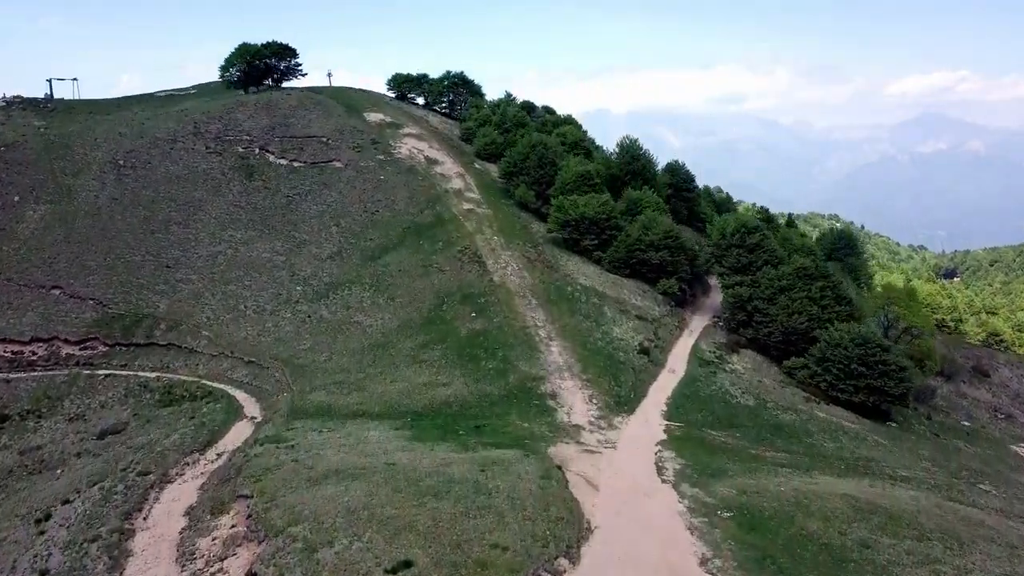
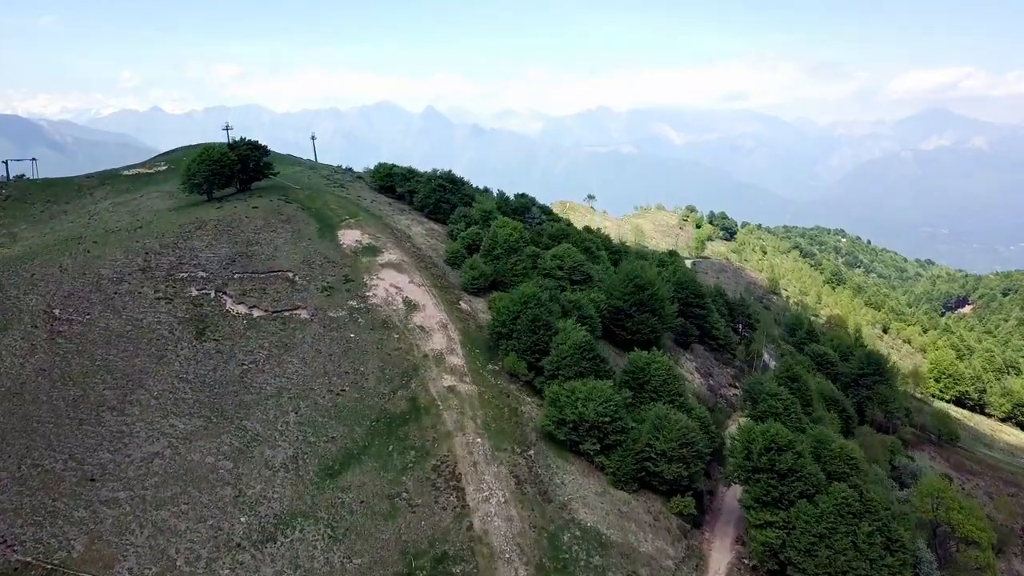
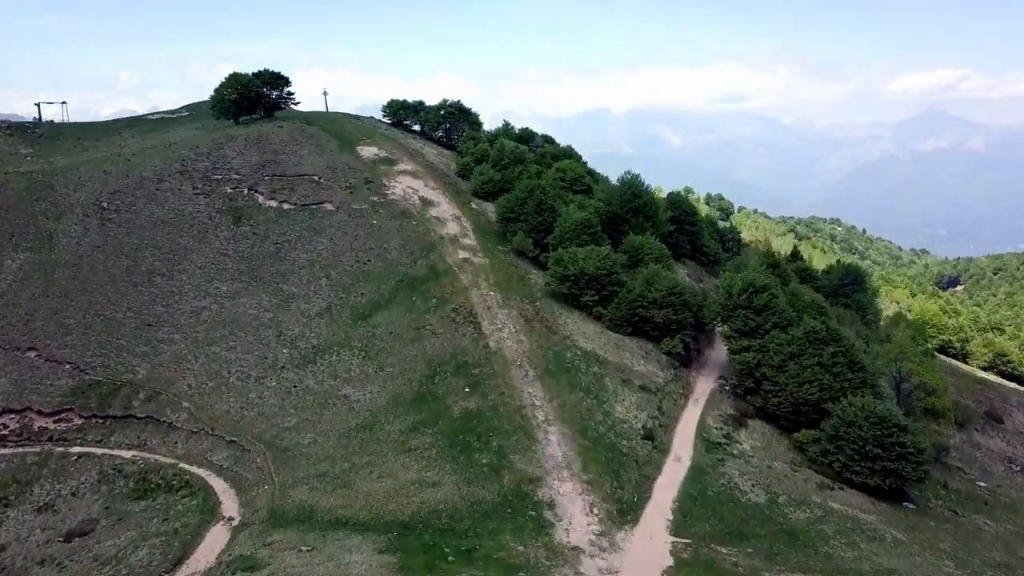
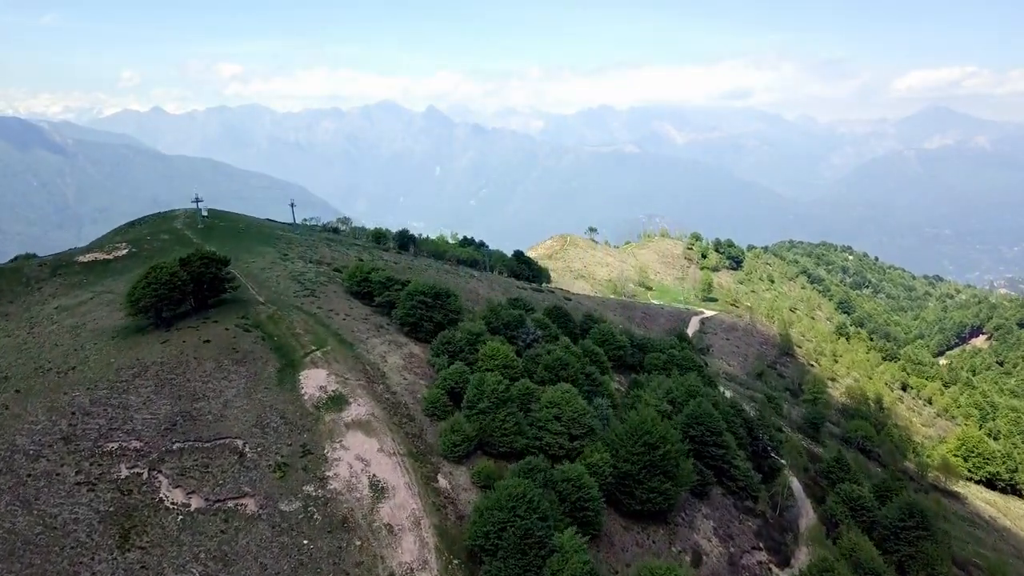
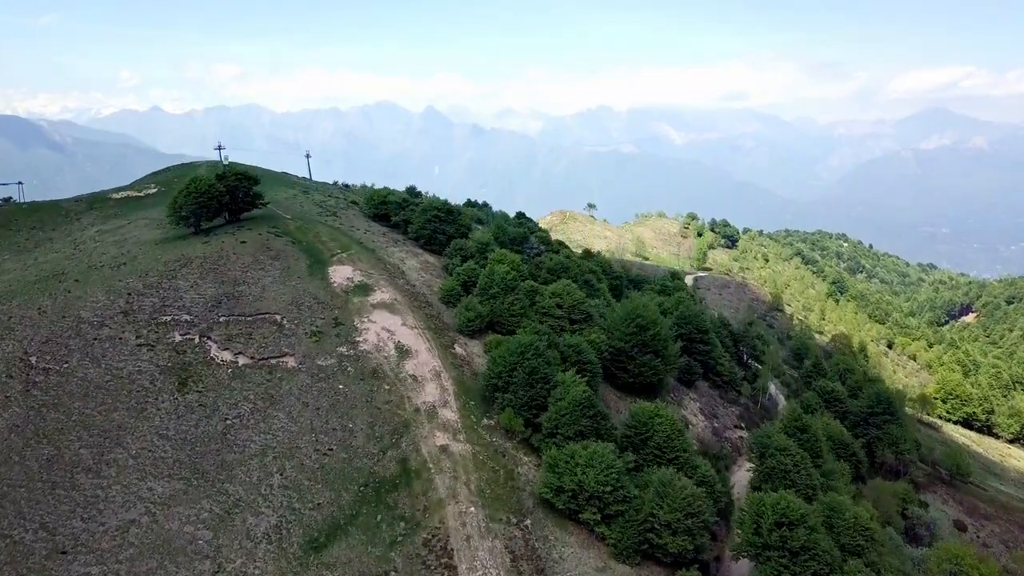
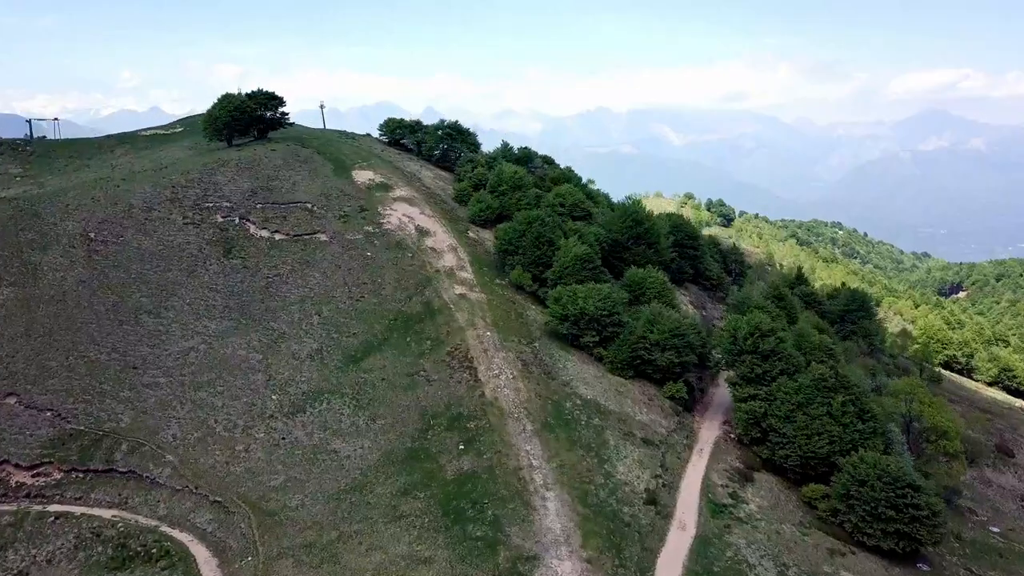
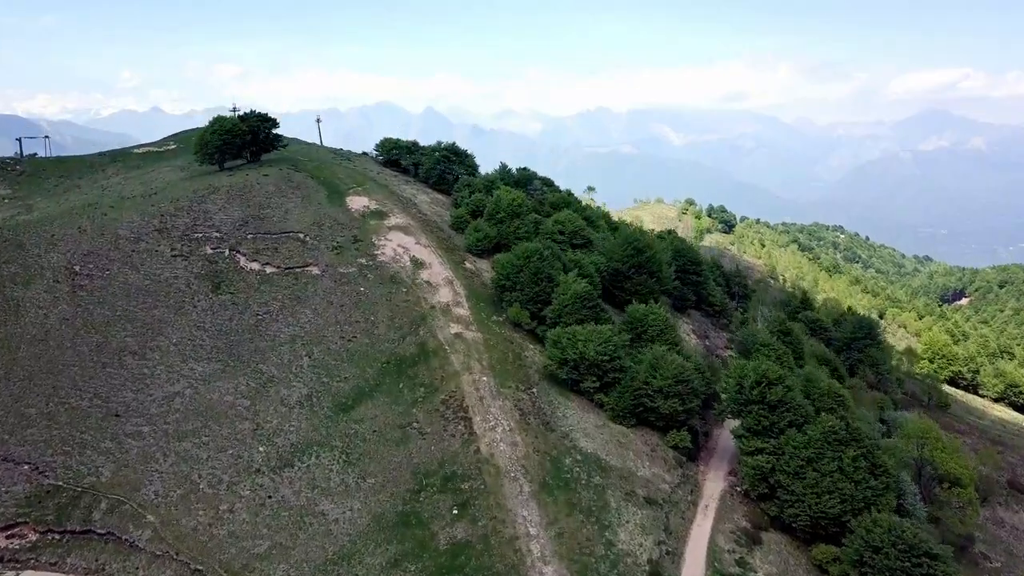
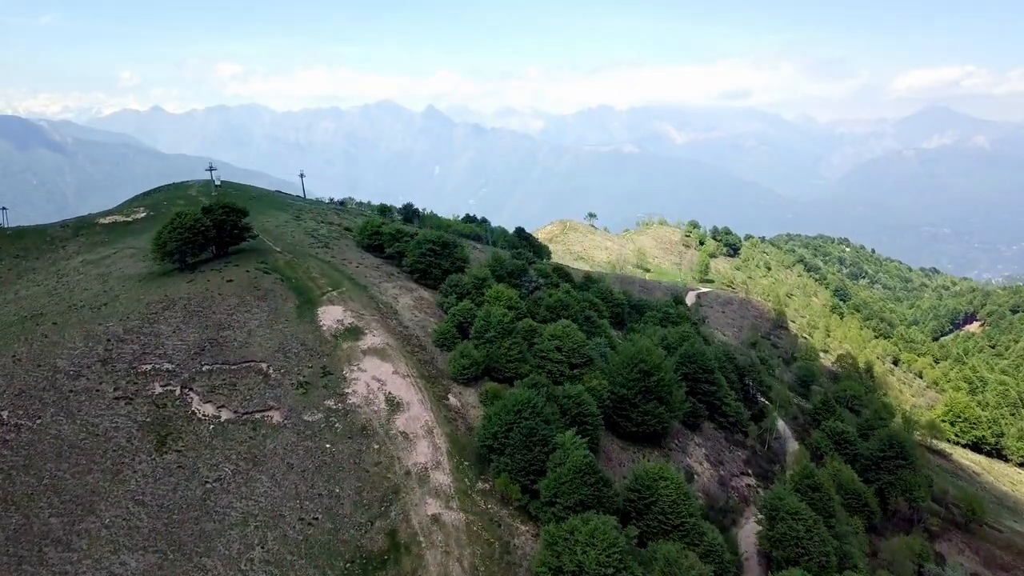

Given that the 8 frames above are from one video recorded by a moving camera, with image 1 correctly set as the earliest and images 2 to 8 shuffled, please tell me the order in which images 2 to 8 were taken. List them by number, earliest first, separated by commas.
3, 6, 7, 2, 5, 8, 4
